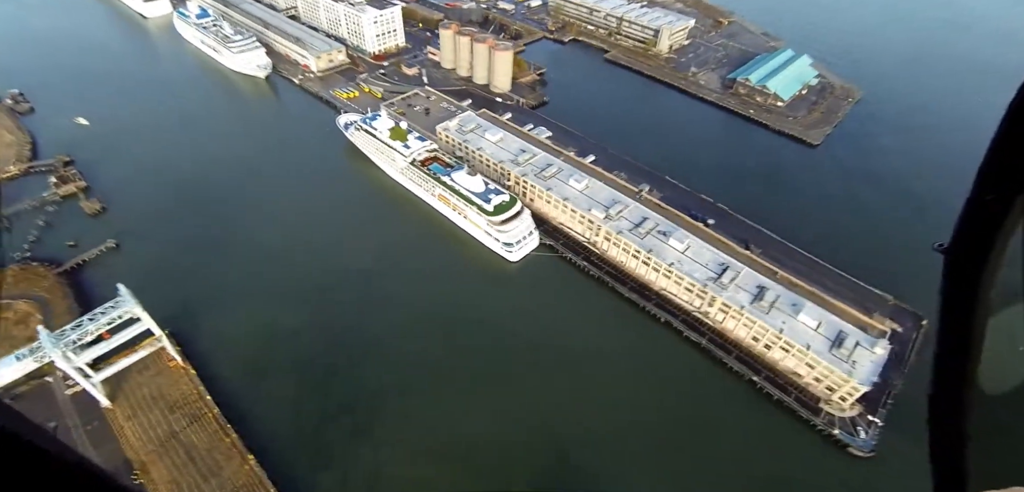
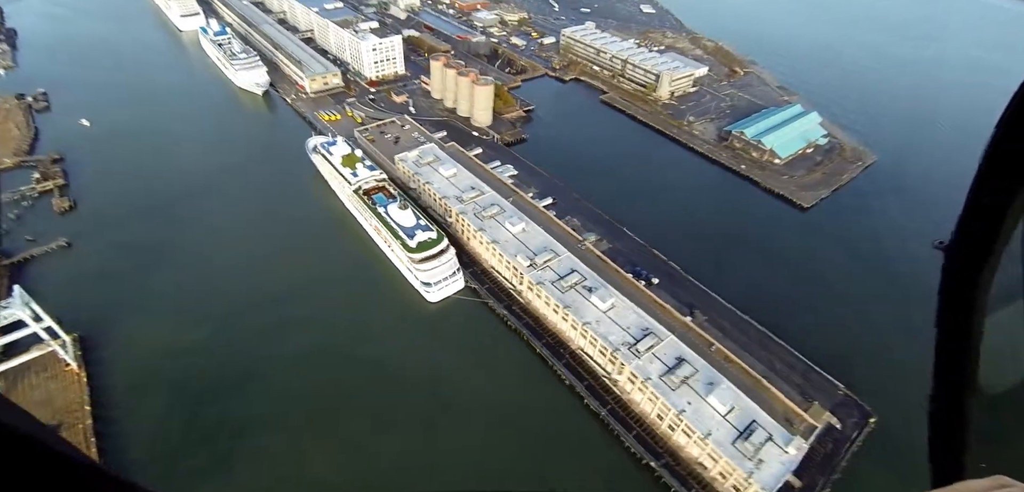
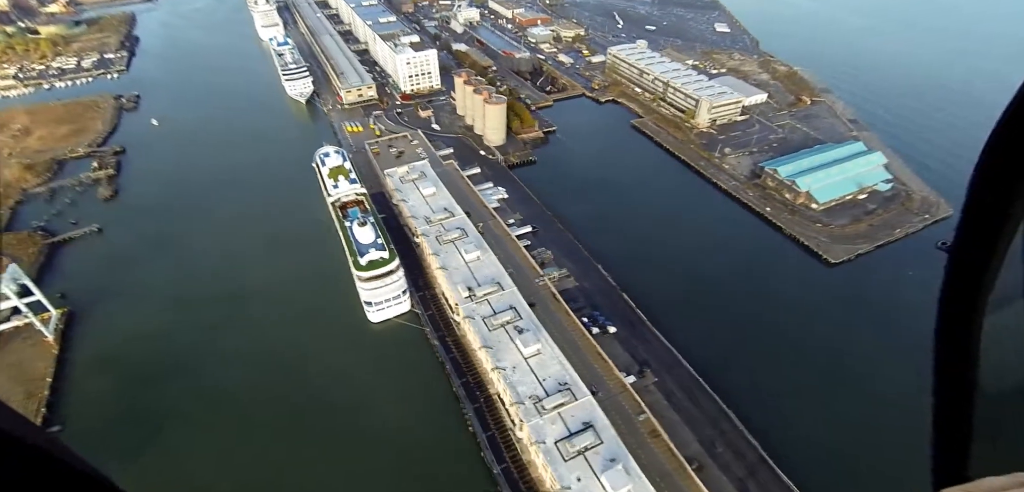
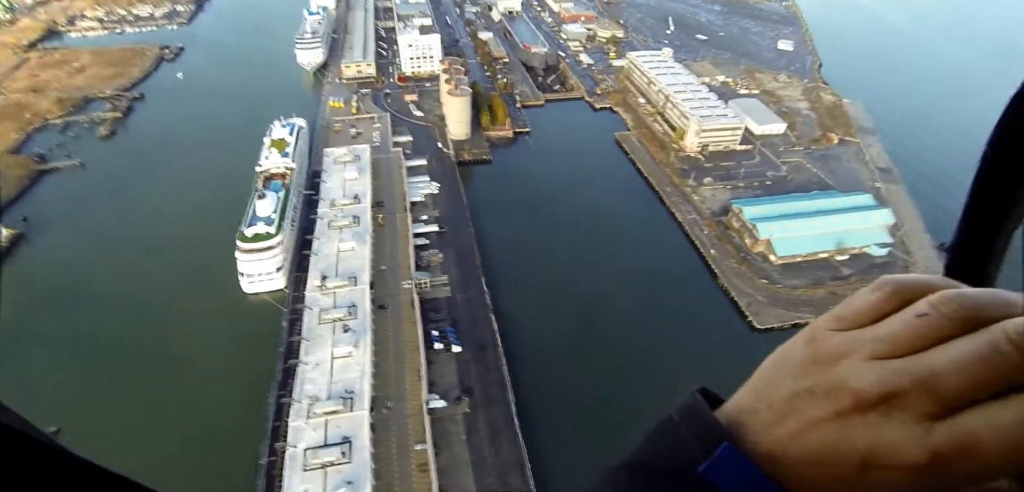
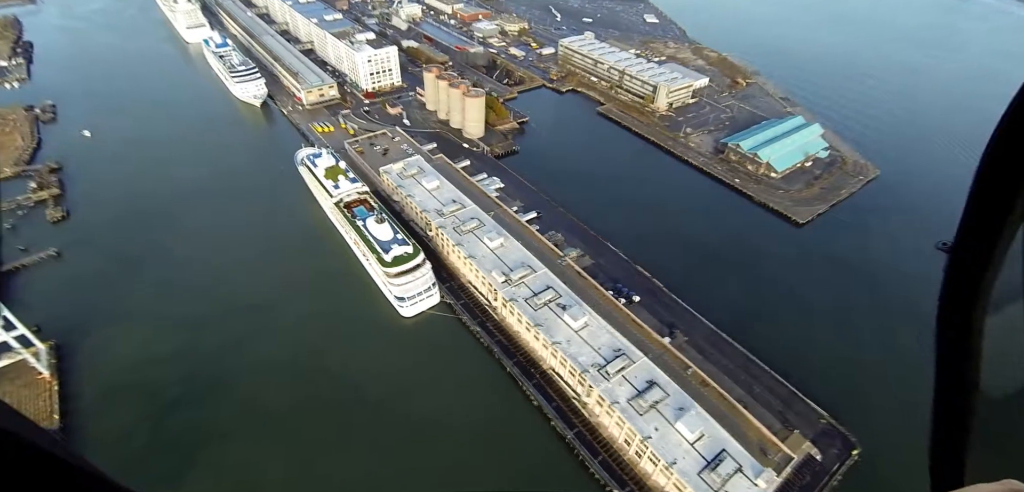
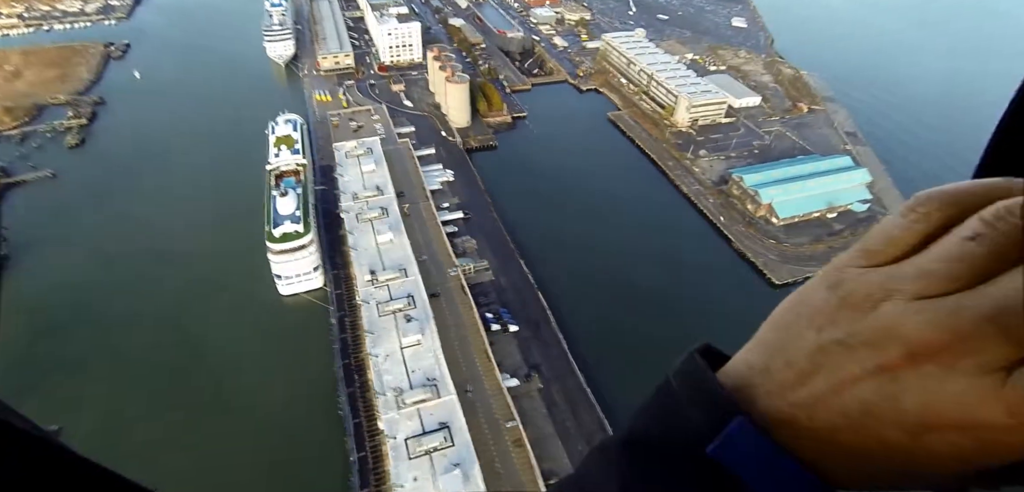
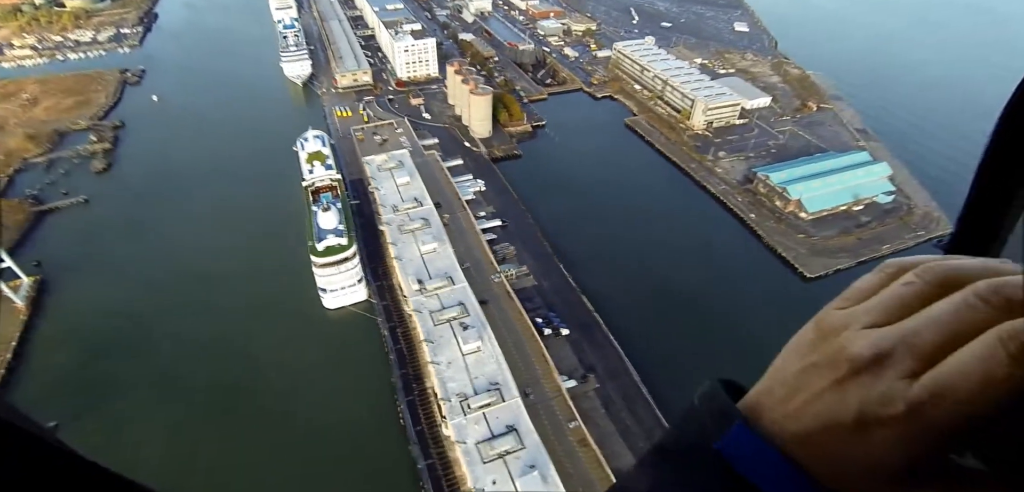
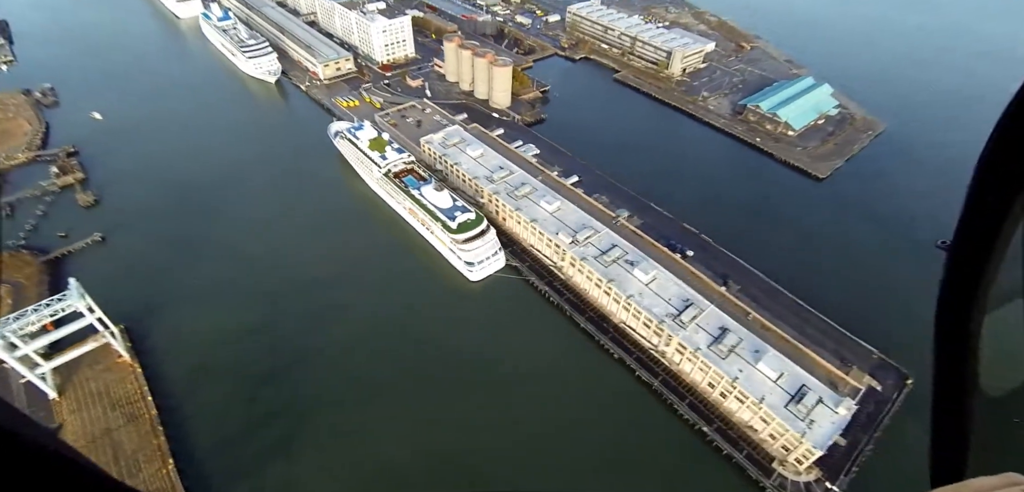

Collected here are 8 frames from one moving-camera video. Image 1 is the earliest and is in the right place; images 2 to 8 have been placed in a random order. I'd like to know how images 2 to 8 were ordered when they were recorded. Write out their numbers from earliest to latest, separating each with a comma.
8, 2, 5, 3, 7, 6, 4
